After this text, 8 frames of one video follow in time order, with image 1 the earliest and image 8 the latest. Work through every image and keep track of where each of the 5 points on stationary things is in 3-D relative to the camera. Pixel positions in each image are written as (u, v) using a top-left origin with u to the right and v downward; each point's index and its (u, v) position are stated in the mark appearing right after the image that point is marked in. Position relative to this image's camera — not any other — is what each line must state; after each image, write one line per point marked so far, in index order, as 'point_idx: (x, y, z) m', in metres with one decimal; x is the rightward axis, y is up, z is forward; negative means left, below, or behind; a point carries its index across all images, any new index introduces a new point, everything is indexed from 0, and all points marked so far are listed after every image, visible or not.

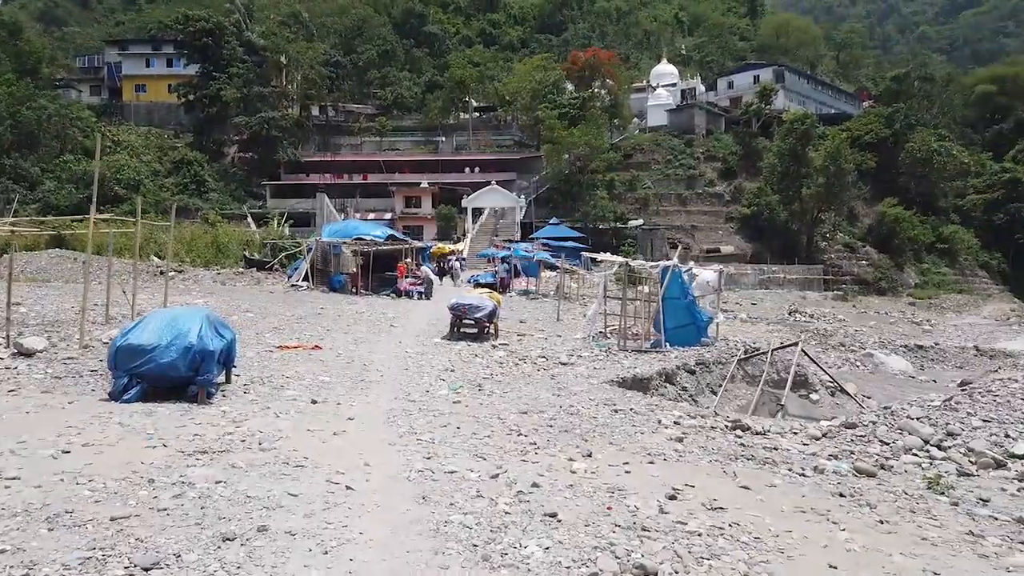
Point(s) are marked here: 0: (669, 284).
0: (+3.0, +0.1, +14.5) m
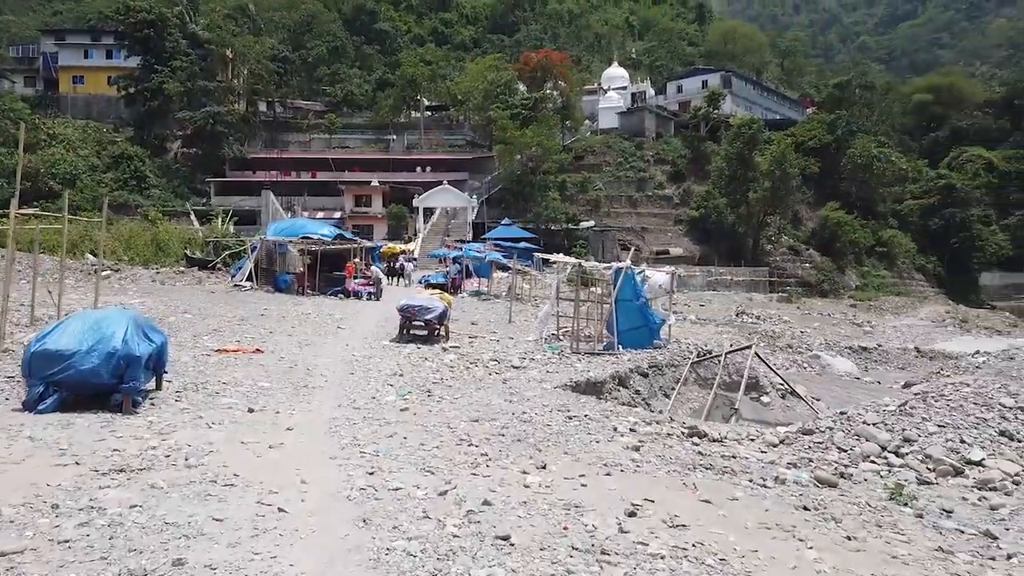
0: (+2.1, 0.0, +14.3) m
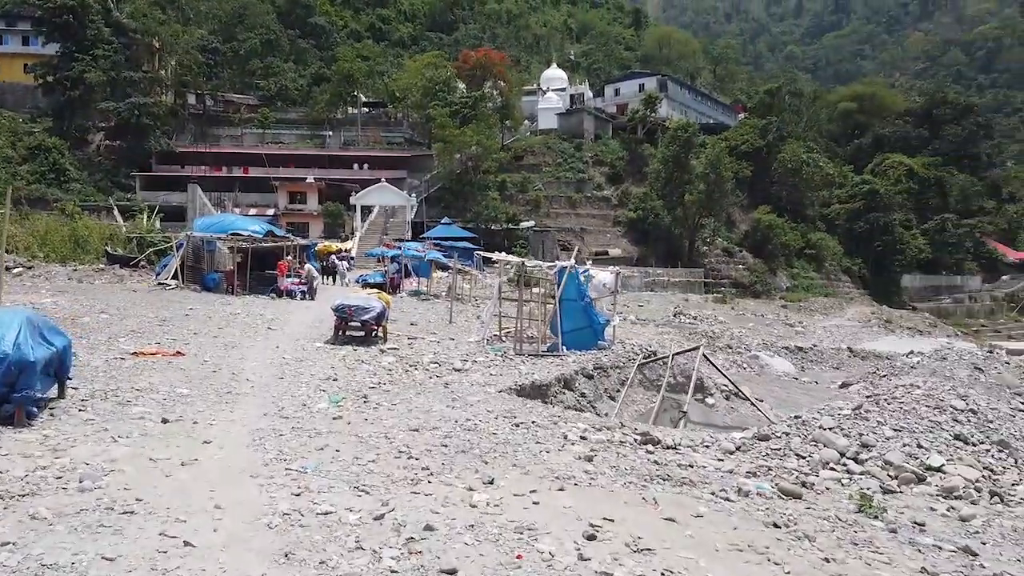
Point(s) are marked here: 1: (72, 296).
0: (+1.0, +0.1, +14.0) m
1: (-11.0, -0.2, +18.9) m
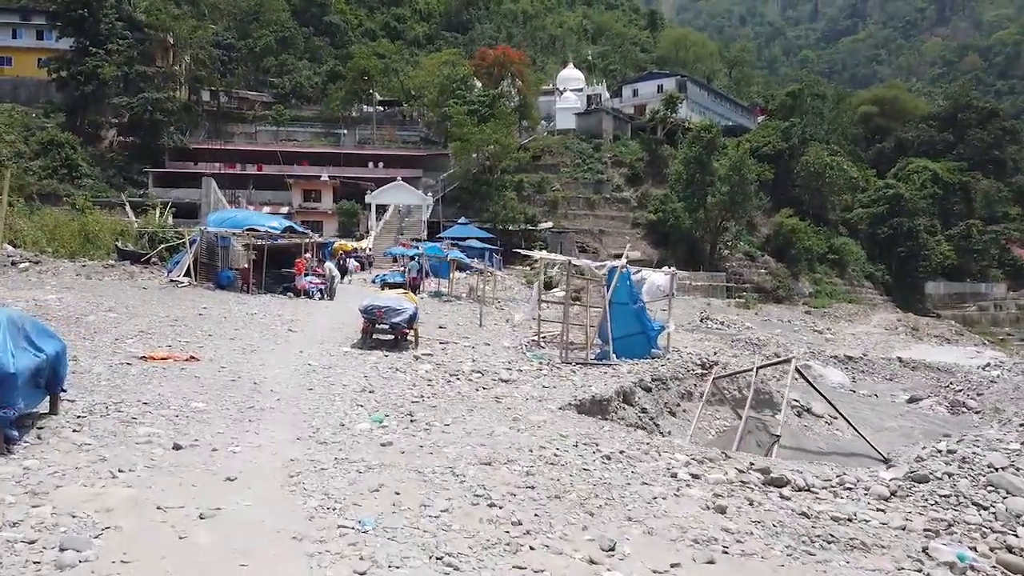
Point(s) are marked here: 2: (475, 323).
0: (+1.8, 0.0, +12.7) m
1: (-10.1, -0.1, +17.8) m
2: (-0.9, -0.8, +18.5) m
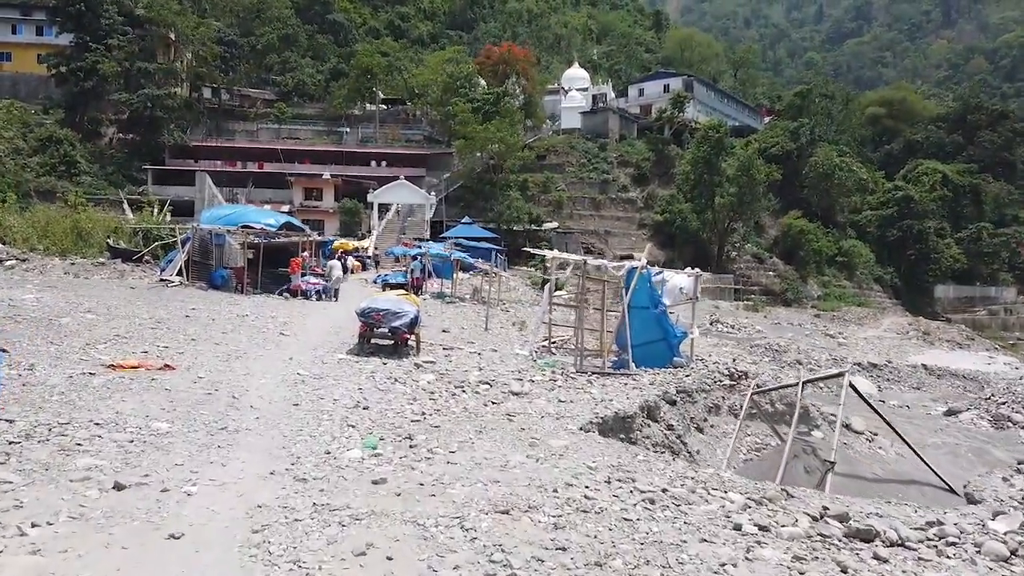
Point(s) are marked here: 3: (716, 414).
0: (+1.9, 0.0, +11.7) m
1: (-10.0, -0.1, +16.8) m
2: (-0.7, -0.9, +17.5) m
3: (+3.0, -1.9, +11.1) m
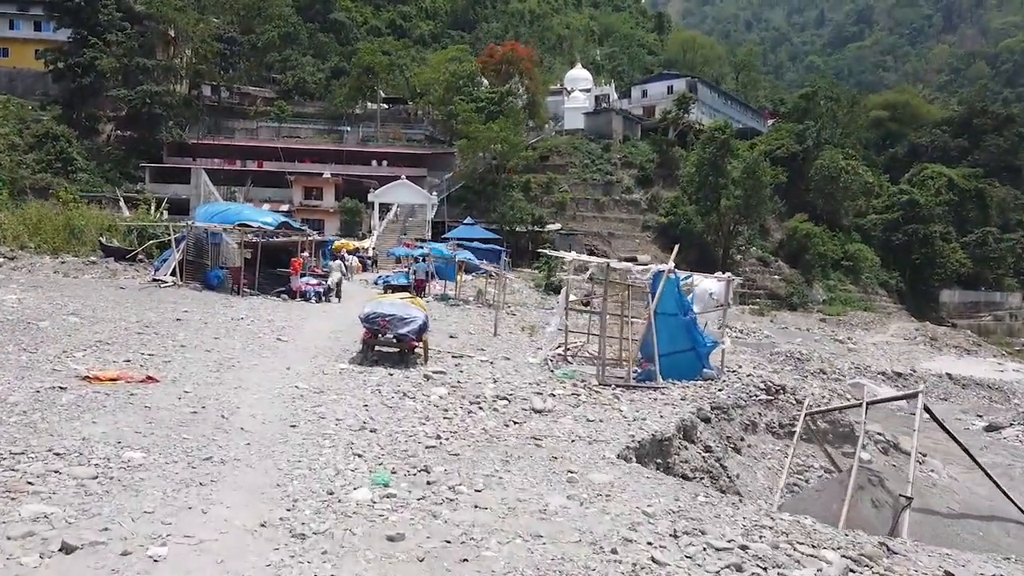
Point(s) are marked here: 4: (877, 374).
0: (+2.2, -0.1, +10.8) m
1: (-9.7, -0.1, +15.9) m
2: (-0.5, -0.9, +16.6) m
3: (+3.2, -2.0, +10.2) m
4: (+9.4, -2.2, +19.4) m
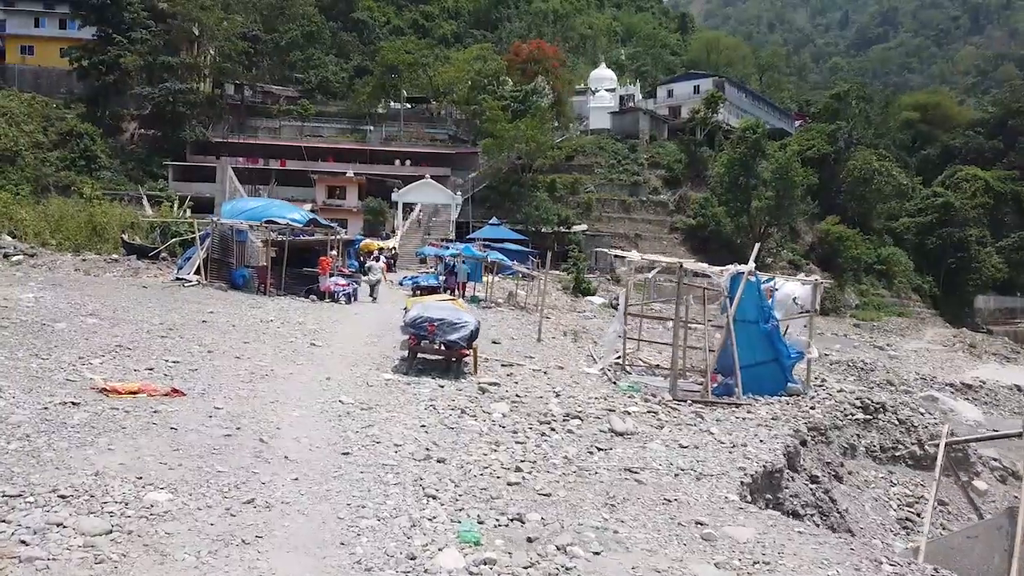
0: (+2.9, -0.1, +9.7) m
1: (-8.8, -0.1, +15.0) m
2: (+0.4, -1.0, +15.5) m
3: (+4.0, -2.0, +9.1) m
4: (+10.3, -2.3, +18.1) m
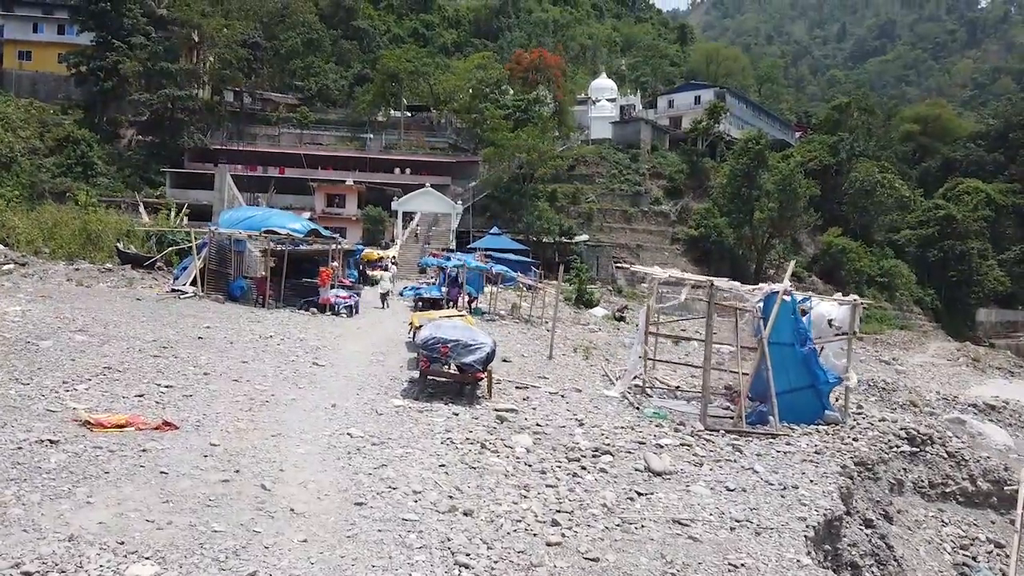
0: (+3.1, -0.4, +9.1) m
1: (-8.7, -0.3, +14.4) m
2: (+0.6, -1.3, +14.9) m
3: (+4.2, -2.3, +8.5) m
4: (+10.5, -2.7, +17.5) m
